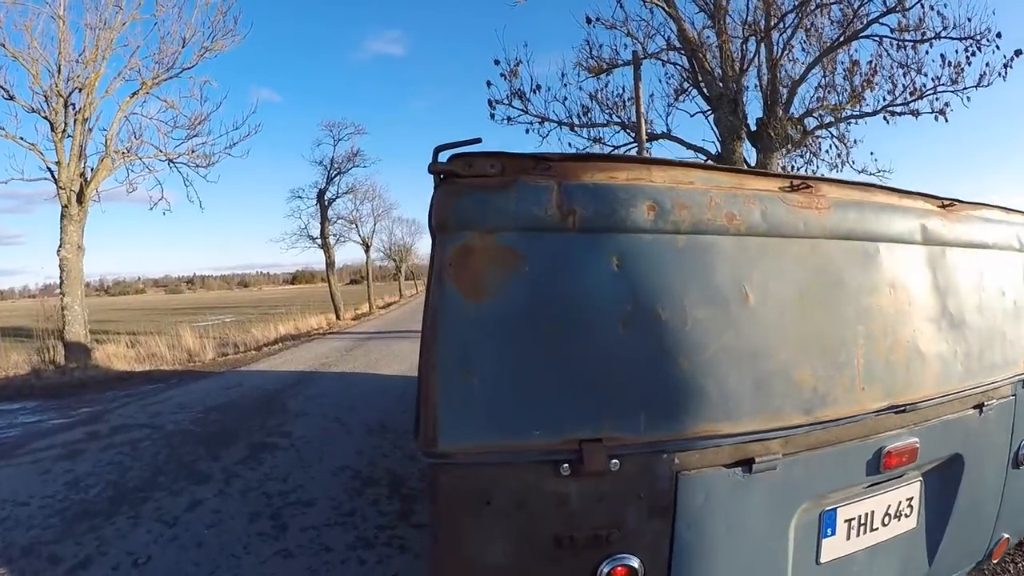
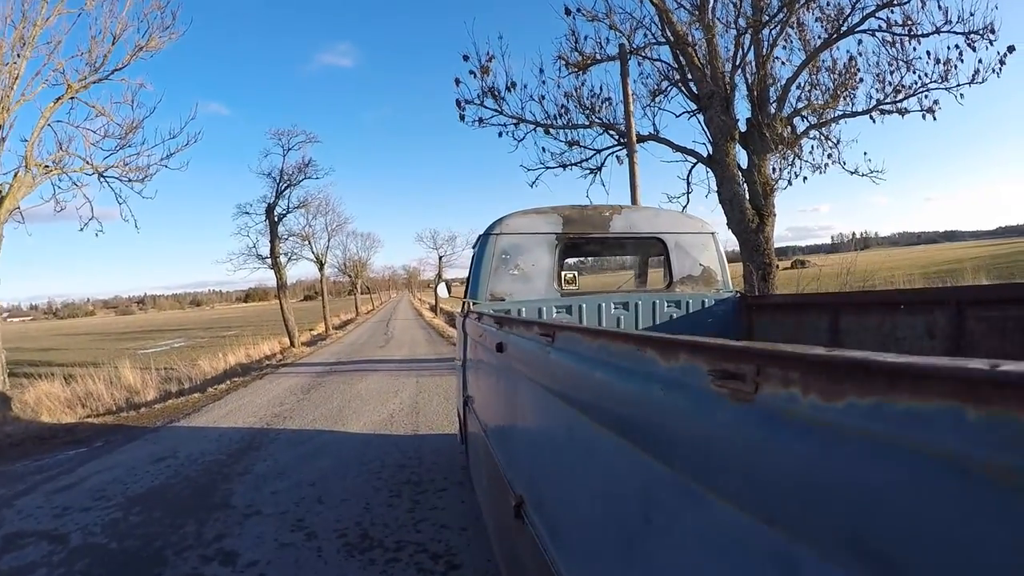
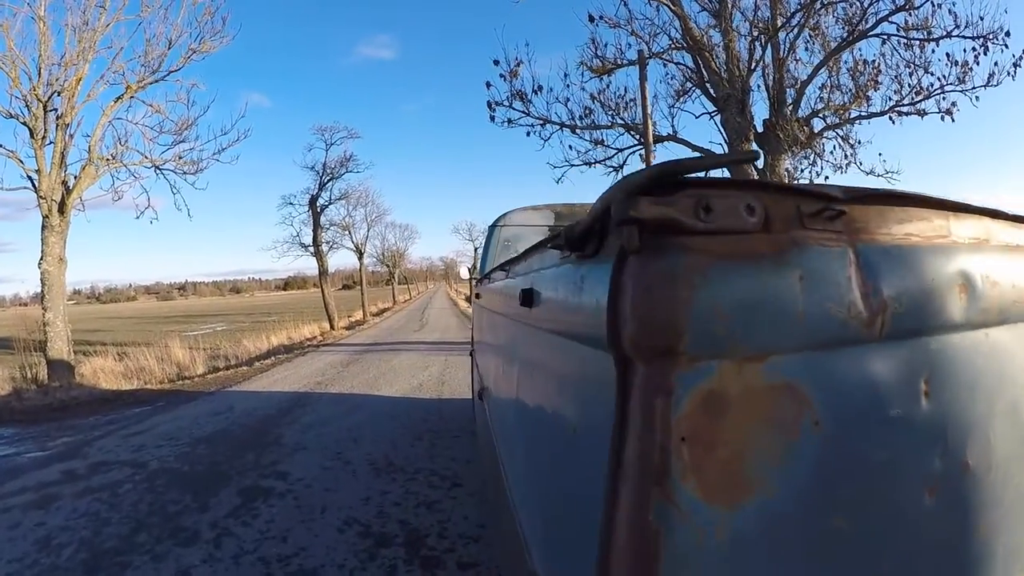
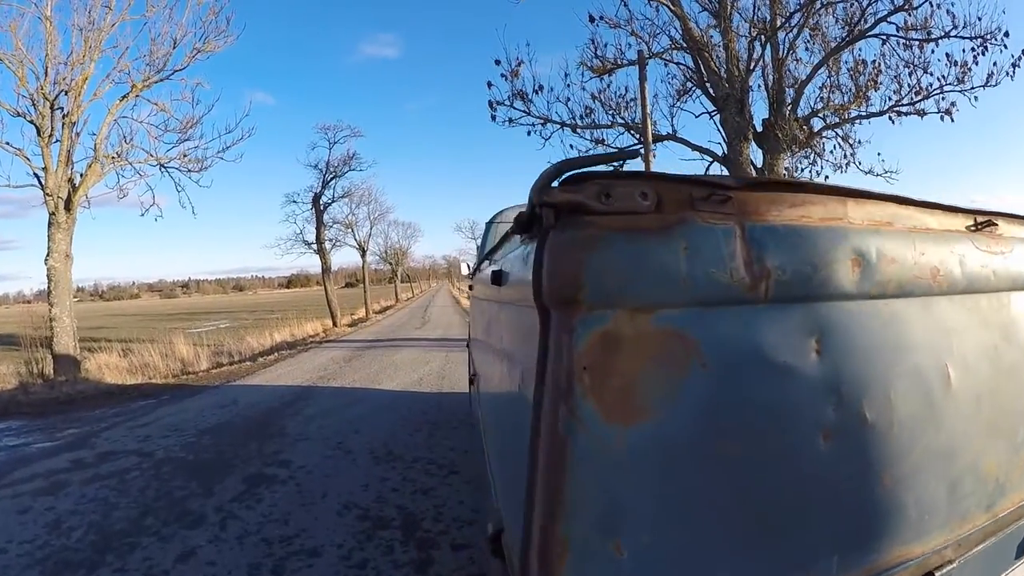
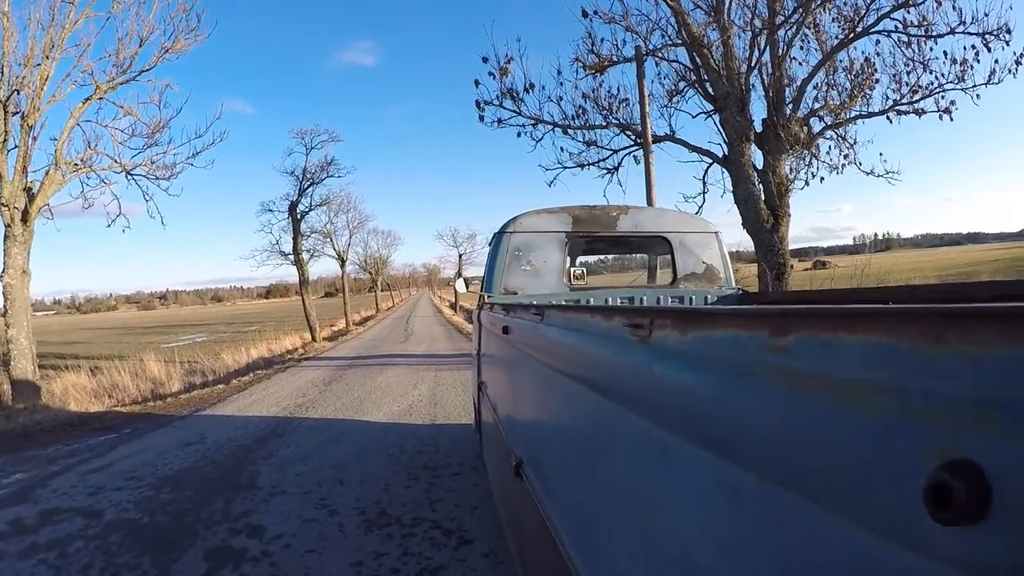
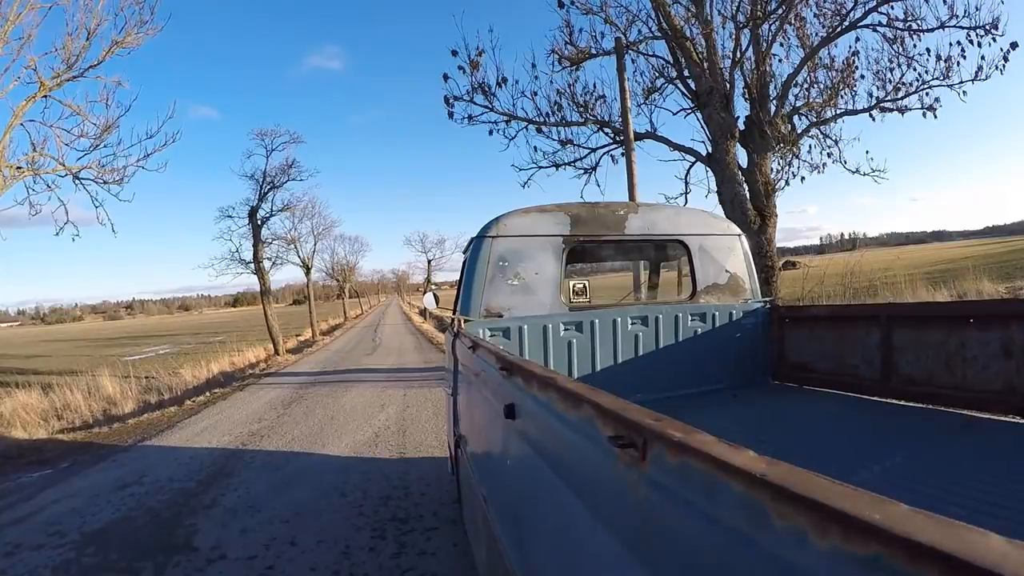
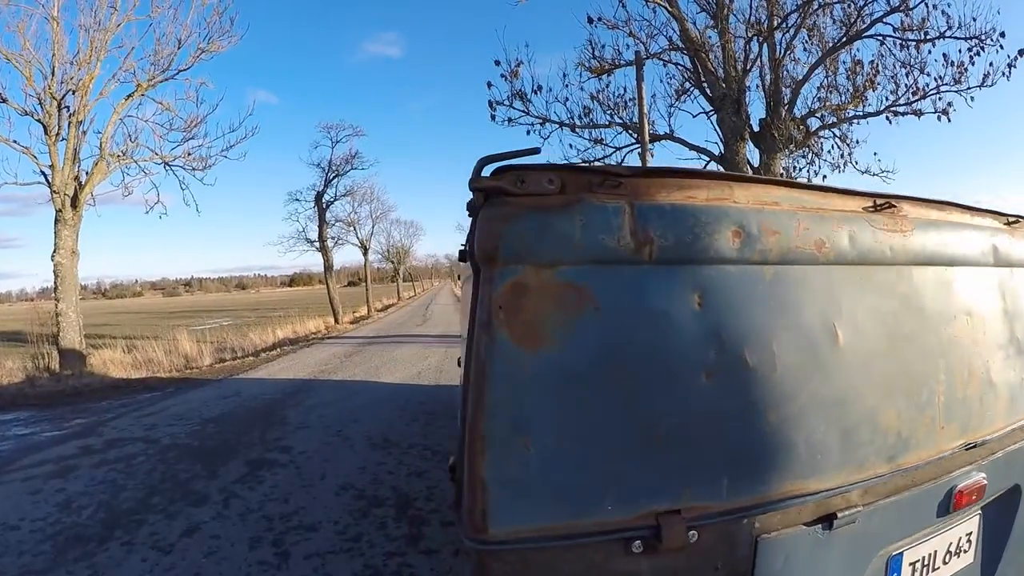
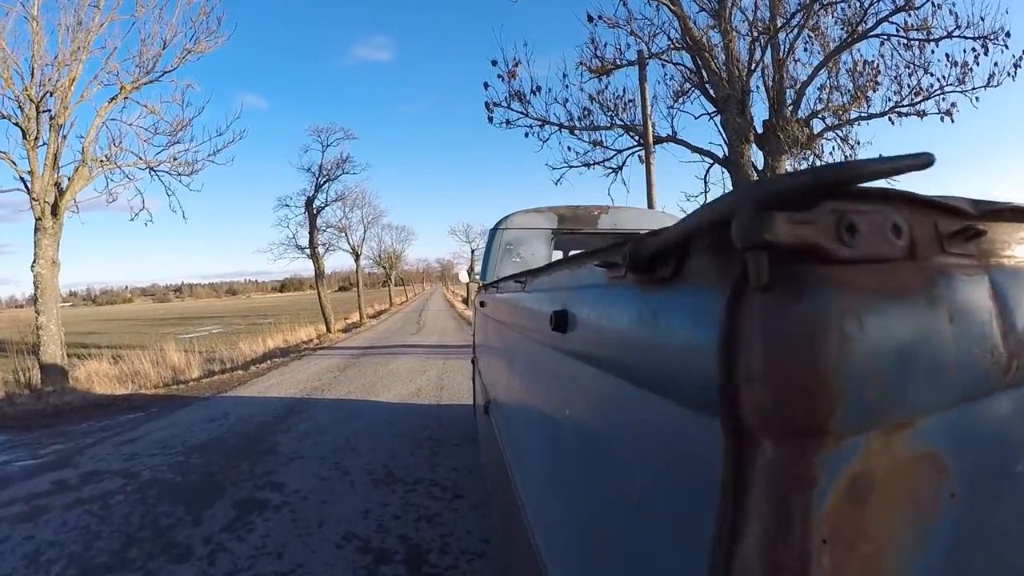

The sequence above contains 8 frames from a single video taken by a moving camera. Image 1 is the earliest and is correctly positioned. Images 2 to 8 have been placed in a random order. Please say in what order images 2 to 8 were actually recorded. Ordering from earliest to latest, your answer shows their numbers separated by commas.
7, 4, 3, 8, 5, 2, 6
